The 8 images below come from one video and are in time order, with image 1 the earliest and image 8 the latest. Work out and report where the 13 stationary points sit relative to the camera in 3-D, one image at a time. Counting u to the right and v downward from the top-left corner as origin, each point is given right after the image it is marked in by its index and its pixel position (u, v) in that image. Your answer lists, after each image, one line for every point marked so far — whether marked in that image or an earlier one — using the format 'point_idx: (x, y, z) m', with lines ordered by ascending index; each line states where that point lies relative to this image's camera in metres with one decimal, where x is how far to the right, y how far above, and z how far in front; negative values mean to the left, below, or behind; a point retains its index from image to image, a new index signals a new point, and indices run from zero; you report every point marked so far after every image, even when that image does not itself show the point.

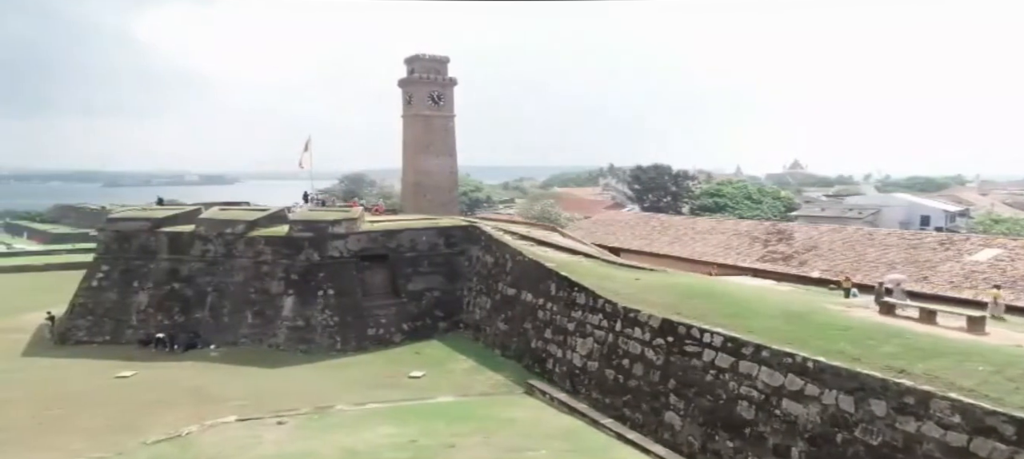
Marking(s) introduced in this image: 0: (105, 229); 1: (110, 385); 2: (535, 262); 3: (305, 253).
0: (-6.8, 0.0, +10.1) m
1: (-4.7, -1.8, +7.0) m
2: (+0.4, -0.5, +8.5) m
3: (-3.2, -0.4, +9.4) m
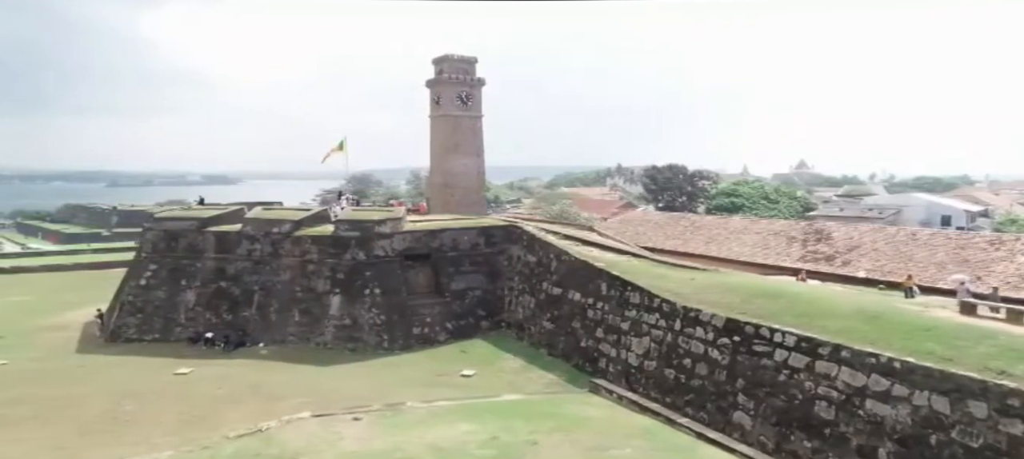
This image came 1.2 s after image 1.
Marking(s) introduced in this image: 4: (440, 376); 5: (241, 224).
0: (-6.1, 0.0, +10.2) m
1: (-4.0, -1.8, +7.1) m
2: (+1.0, -0.5, +8.5) m
3: (-2.5, -0.4, +9.4) m
4: (-0.9, -1.8, +7.7) m
5: (-4.7, +0.1, +10.5) m
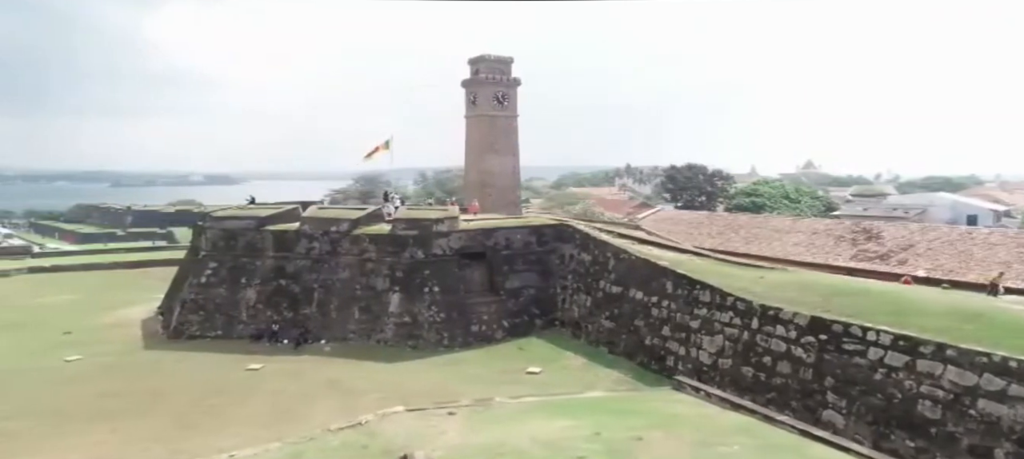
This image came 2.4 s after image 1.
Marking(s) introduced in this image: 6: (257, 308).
0: (-5.2, 0.0, +10.5) m
1: (-3.2, -1.8, +7.2) m
2: (+1.9, -0.4, +8.5) m
3: (-1.6, -0.3, +9.5) m
4: (-0.1, -1.8, +7.7) m
5: (-3.8, +0.1, +10.7) m
6: (-4.1, -1.3, +9.8) m
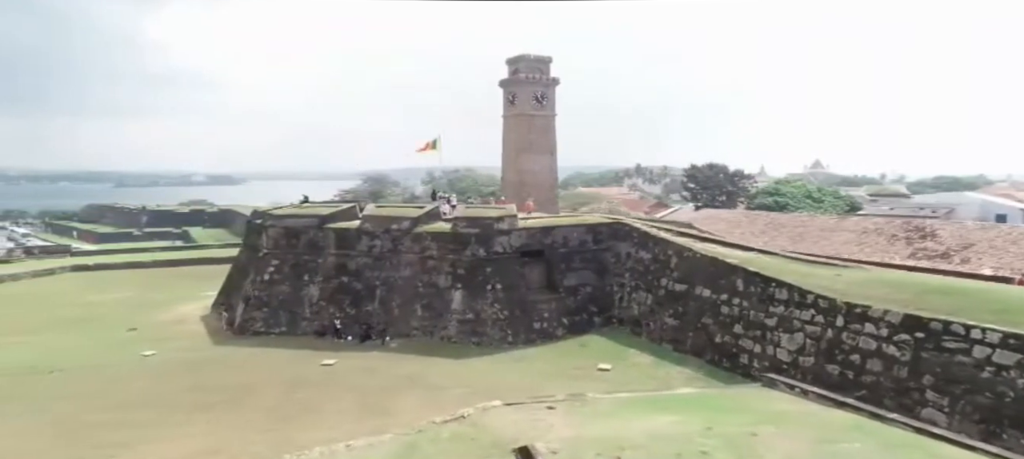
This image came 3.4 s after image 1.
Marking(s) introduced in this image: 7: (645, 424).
0: (-4.2, +0.1, +10.6) m
1: (-2.3, -1.8, +7.3) m
2: (+2.8, -0.4, +8.5) m
3: (-0.7, -0.3, +9.6) m
4: (+0.8, -1.8, +7.7) m
5: (-2.8, +0.1, +10.8) m
6: (-3.2, -1.2, +9.9) m
7: (+1.0, -1.4, +4.5) m
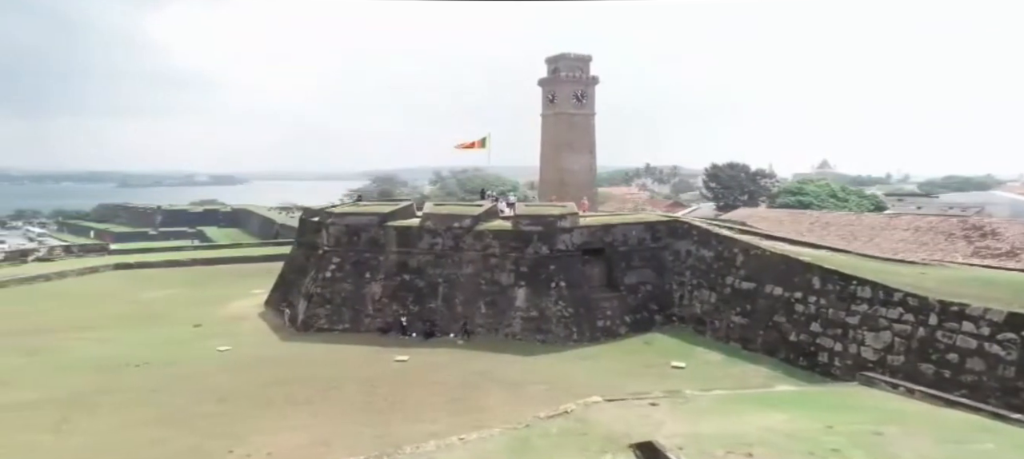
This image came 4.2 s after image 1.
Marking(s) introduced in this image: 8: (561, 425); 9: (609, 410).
0: (-3.2, +0.1, +10.8) m
1: (-1.4, -1.7, +7.4) m
2: (+3.8, -0.4, +8.4) m
3: (+0.4, -0.3, +9.6) m
4: (+1.8, -1.8, +7.7) m
5: (-1.8, +0.2, +10.9) m
6: (-2.2, -1.2, +10.0) m
7: (+1.8, -1.4, +4.4) m
8: (+0.4, -1.5, +4.7) m
9: (+0.8, -1.5, +4.9) m
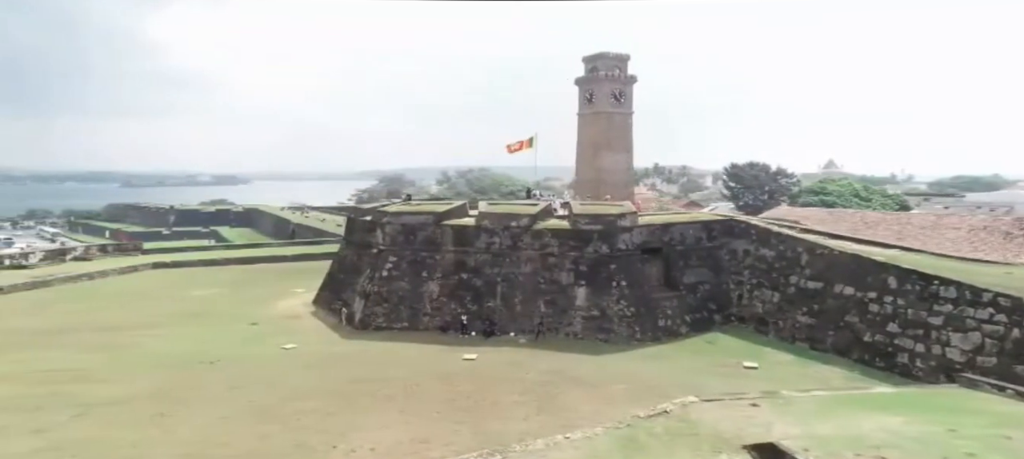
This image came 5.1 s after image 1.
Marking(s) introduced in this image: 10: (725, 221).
0: (-2.2, +0.1, +10.8) m
1: (-0.5, -1.7, +7.4) m
2: (+4.7, -0.4, +8.2) m
3: (+1.3, -0.3, +9.6) m
4: (+2.7, -1.7, +7.6) m
5: (-0.8, +0.2, +10.9) m
6: (-1.2, -1.2, +10.0) m
7: (+2.6, -1.4, +4.3) m
8: (+1.2, -1.5, +4.6) m
9: (+1.6, -1.5, +4.9) m
10: (+3.8, +0.1, +10.6) m
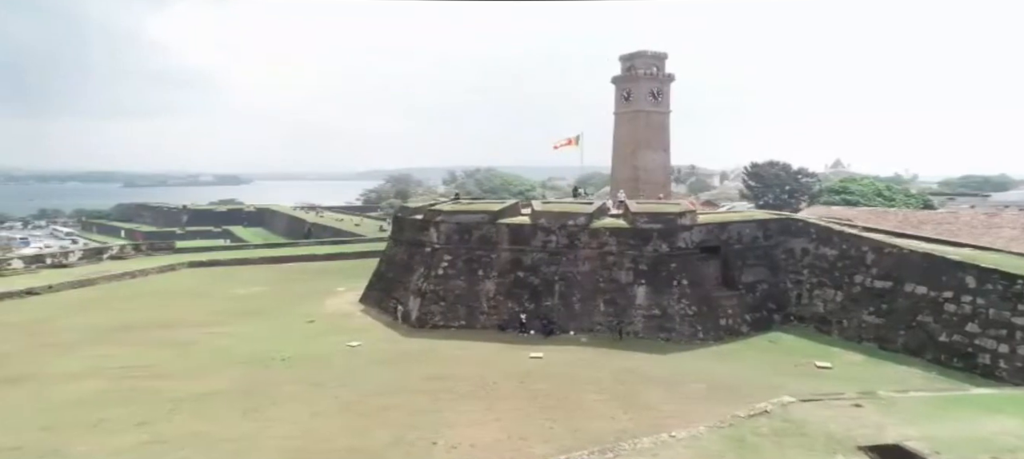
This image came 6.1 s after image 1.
0: (-1.2, +0.1, +10.9) m
1: (+0.4, -1.7, +7.4) m
2: (+5.6, -0.3, +8.1) m
3: (+2.2, -0.2, +9.6) m
4: (+3.5, -1.7, +7.5) m
5: (+0.2, +0.2, +10.9) m
6: (-0.2, -1.2, +10.1) m
7: (+3.4, -1.4, +4.3) m
8: (+2.0, -1.5, +4.6) m
9: (+2.4, -1.4, +4.8) m
10: (+4.7, +0.2, +10.5) m
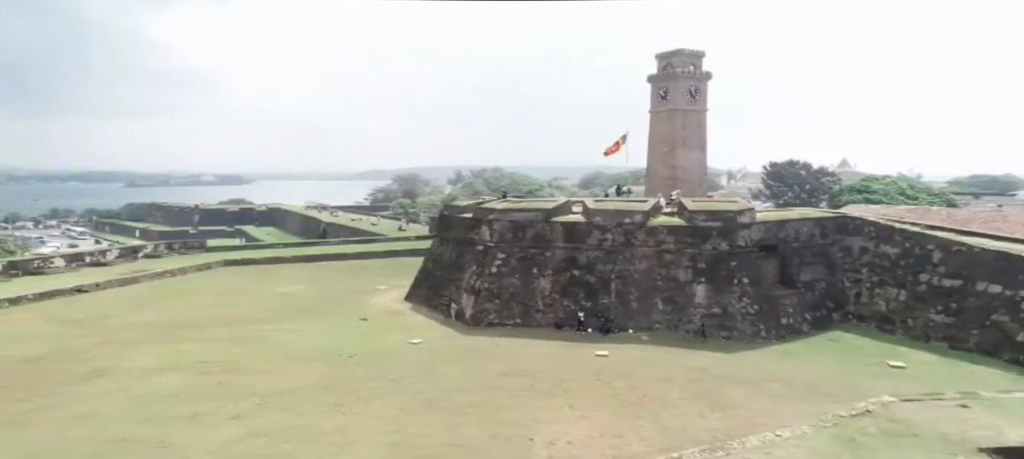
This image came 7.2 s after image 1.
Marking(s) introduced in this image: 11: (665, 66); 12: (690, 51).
0: (-0.3, +0.2, +10.9) m
1: (+1.2, -1.7, +7.4) m
2: (+6.5, -0.3, +7.9) m
3: (+3.1, -0.2, +9.5) m
4: (+4.4, -1.7, +7.5) m
5: (+1.2, +0.3, +10.9) m
6: (+0.7, -1.1, +10.1) m
7: (+4.2, -1.3, +4.2) m
8: (+2.7, -1.5, +4.6) m
9: (+3.2, -1.4, +4.8) m
10: (+5.7, +0.2, +10.4) m
11: (+5.1, +5.4, +20.0) m
12: (+5.7, +5.7, +19.1) m
